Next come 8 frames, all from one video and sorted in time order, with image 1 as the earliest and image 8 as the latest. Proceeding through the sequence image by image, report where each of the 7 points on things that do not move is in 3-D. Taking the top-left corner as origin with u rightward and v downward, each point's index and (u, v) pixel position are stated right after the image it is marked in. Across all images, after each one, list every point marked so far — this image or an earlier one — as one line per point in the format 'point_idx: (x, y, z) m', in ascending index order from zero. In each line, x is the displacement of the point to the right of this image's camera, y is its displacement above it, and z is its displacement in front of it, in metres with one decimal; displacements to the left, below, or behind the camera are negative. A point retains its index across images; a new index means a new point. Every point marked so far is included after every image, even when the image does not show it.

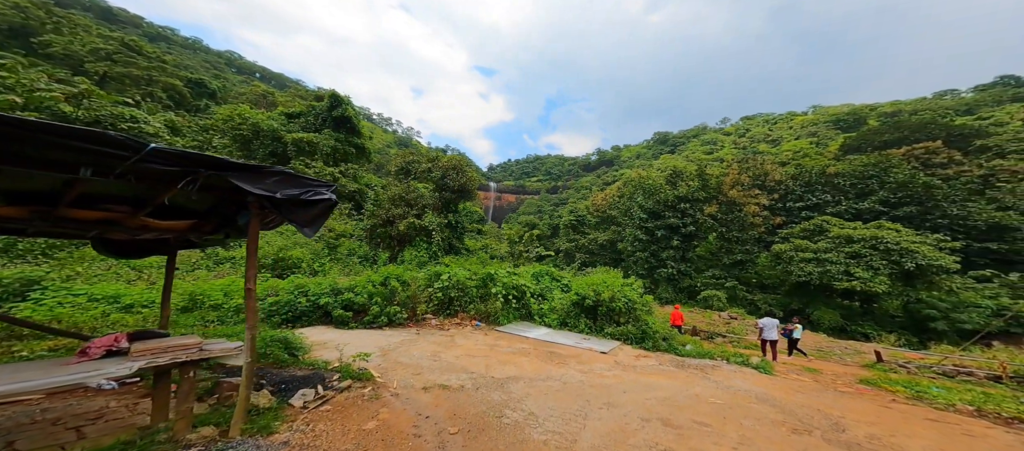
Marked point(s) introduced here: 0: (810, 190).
0: (+13.1, +1.3, +14.7) m
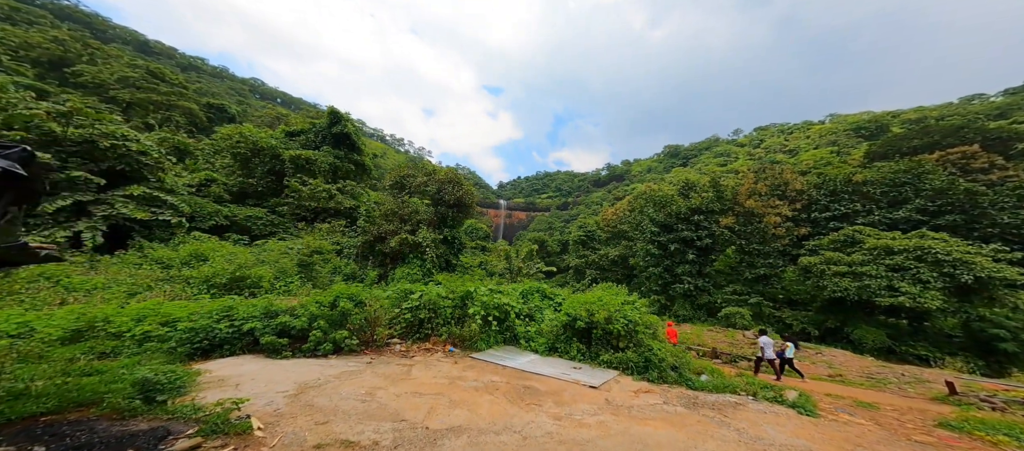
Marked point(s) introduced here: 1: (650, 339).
0: (+13.1, +0.9, +13.5) m
1: (+2.0, -1.6, +4.8) m
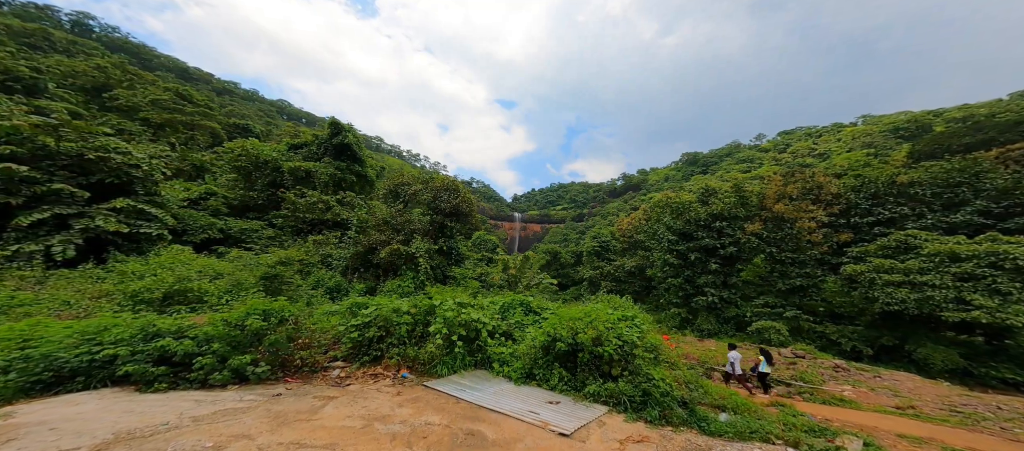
0: (+13.2, +0.8, +12.0) m
1: (+1.6, -1.6, +3.8) m
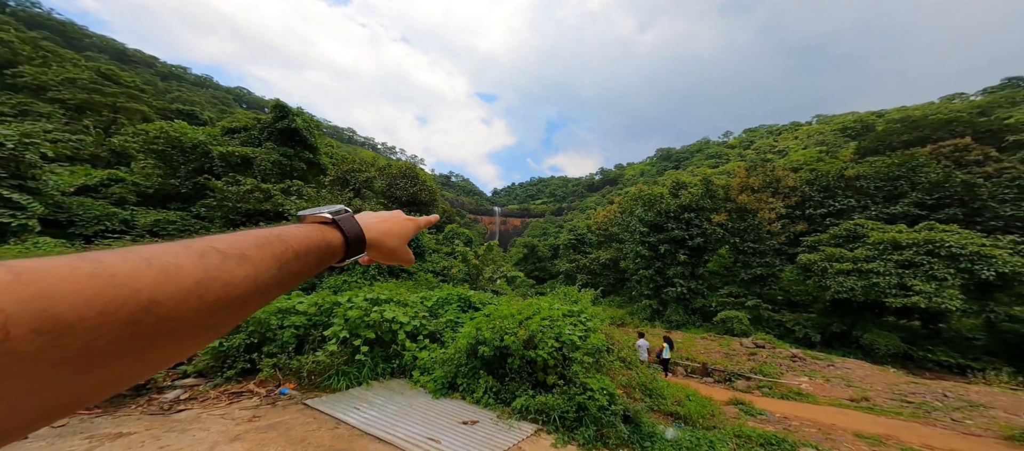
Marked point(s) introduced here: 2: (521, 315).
0: (+11.7, +1.2, +12.2) m
1: (+0.8, -1.4, +3.2) m
2: (+0.1, -0.9, +3.4) m
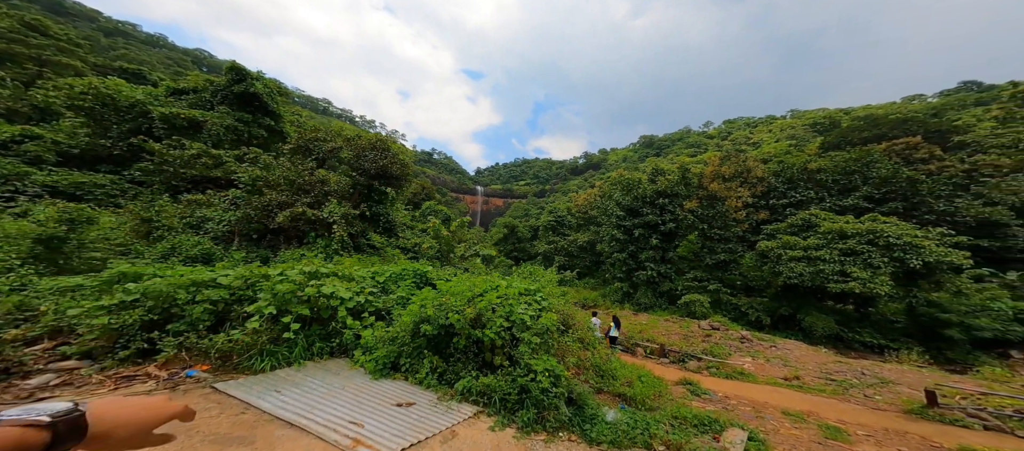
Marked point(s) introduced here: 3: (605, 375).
0: (+10.8, +1.5, +12.6) m
1: (+0.3, -1.2, +3.2) m
2: (-0.4, -0.7, +3.3) m
3: (+1.3, -2.0, +4.3) m
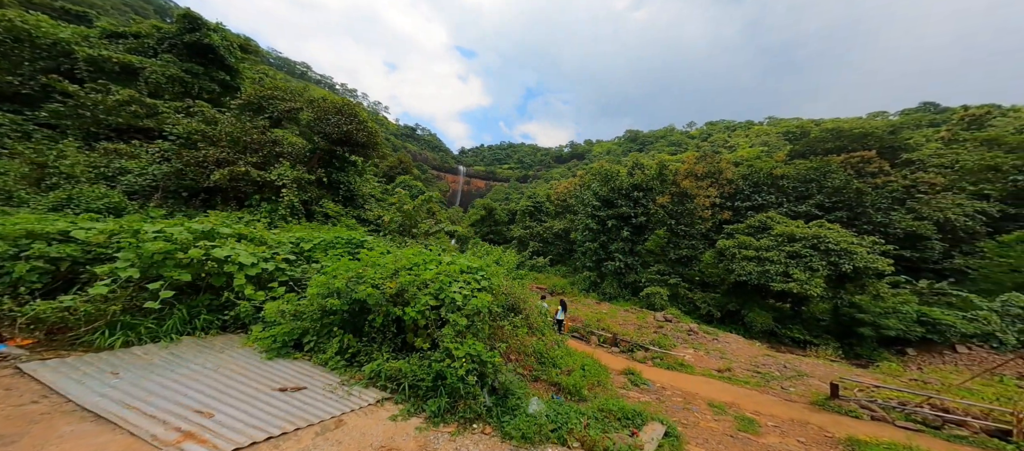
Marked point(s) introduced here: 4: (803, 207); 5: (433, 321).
0: (+9.7, +1.5, +12.9) m
1: (-0.4, -1.0, +3.0) m
2: (-1.0, -0.4, +3.0) m
3: (+0.5, -1.7, +4.1) m
4: (+10.3, +0.6, +11.3) m
5: (-0.7, -0.9, +2.7) m
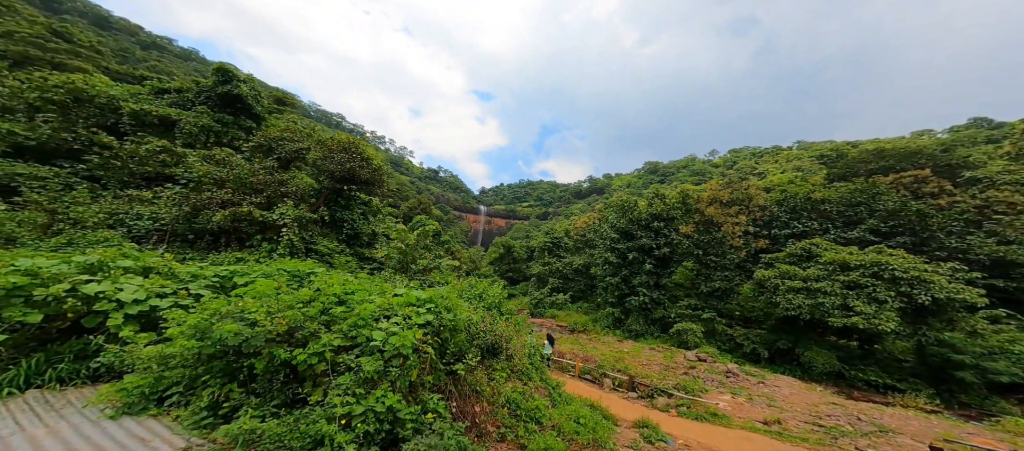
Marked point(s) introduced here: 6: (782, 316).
0: (+9.9, +0.7, +11.7) m
1: (-0.8, -1.1, +2.3) m
2: (-1.5, -0.5, +2.4) m
3: (+0.1, -1.9, +3.3) m
4: (+10.4, +0.1, +10.0) m
5: (-1.1, -0.9, +2.1) m
6: (+7.5, -2.5, +9.2) m
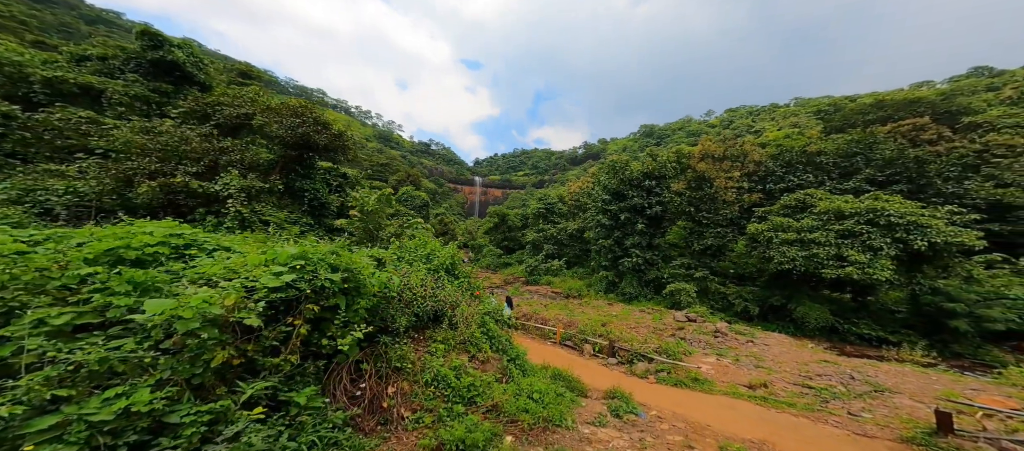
0: (+9.1, +2.3, +10.8) m
1: (-1.4, -0.7, +1.5) m
2: (-2.2, -0.2, +1.6) m
3: (-0.5, -1.4, +2.6) m
4: (+9.6, +1.6, +9.2) m
5: (-1.8, -0.6, +1.3) m
6: (+6.9, -1.1, +8.5) m
